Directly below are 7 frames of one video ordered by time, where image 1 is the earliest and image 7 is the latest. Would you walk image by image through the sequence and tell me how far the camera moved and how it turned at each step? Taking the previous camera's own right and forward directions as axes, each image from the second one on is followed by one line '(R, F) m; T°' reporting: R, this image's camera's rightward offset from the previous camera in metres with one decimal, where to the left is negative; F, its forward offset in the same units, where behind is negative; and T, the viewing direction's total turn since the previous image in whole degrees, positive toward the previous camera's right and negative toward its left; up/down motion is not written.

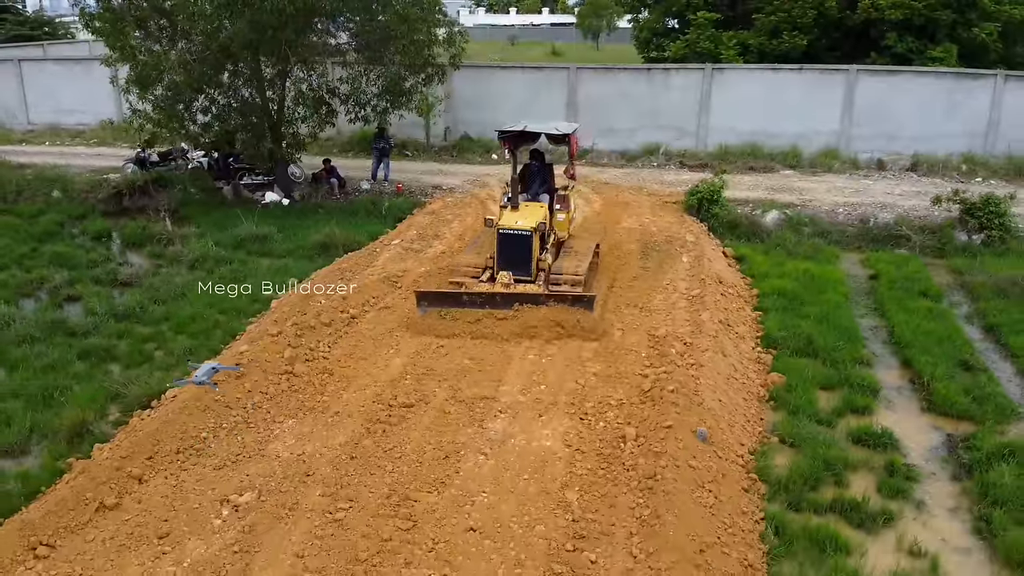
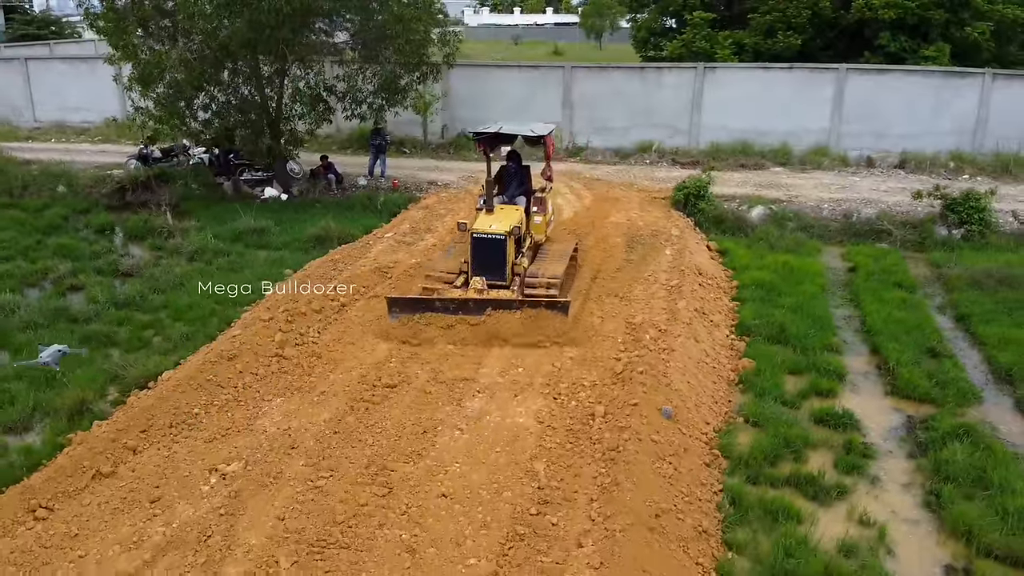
(+0.3, -0.4) m; 0°
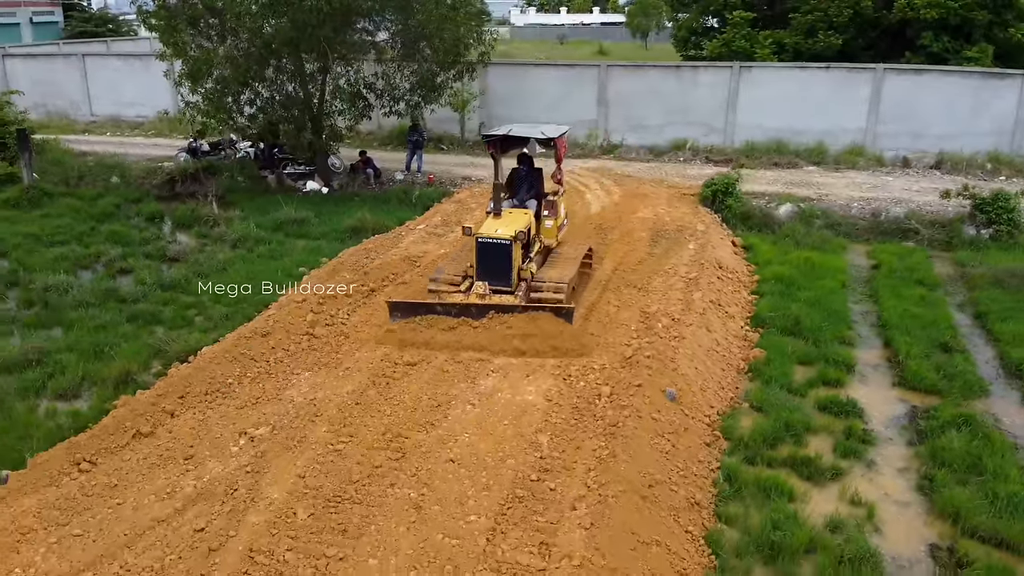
(+0.3, -0.4) m; -3°
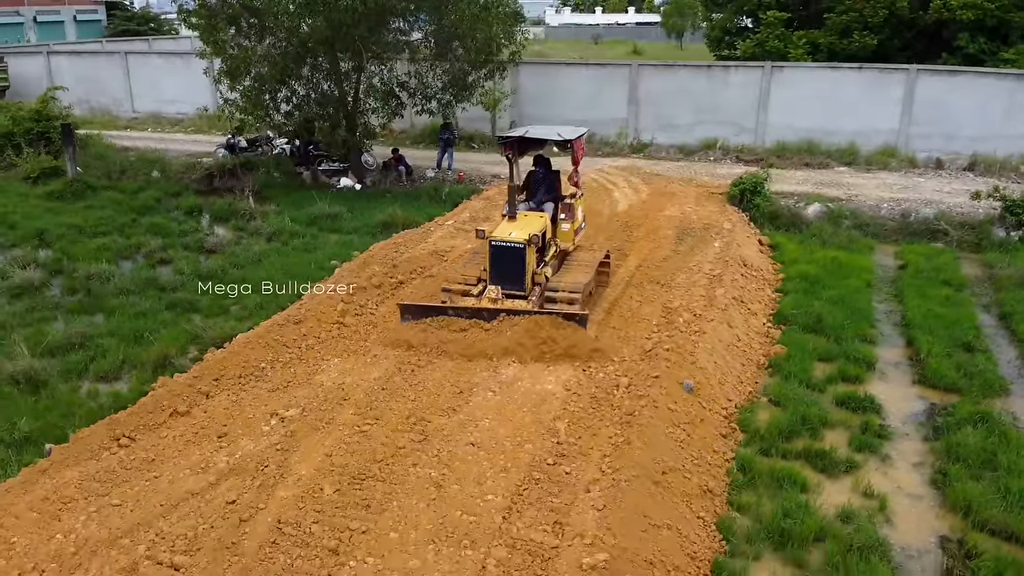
(+0.1, -0.2) m; -2°
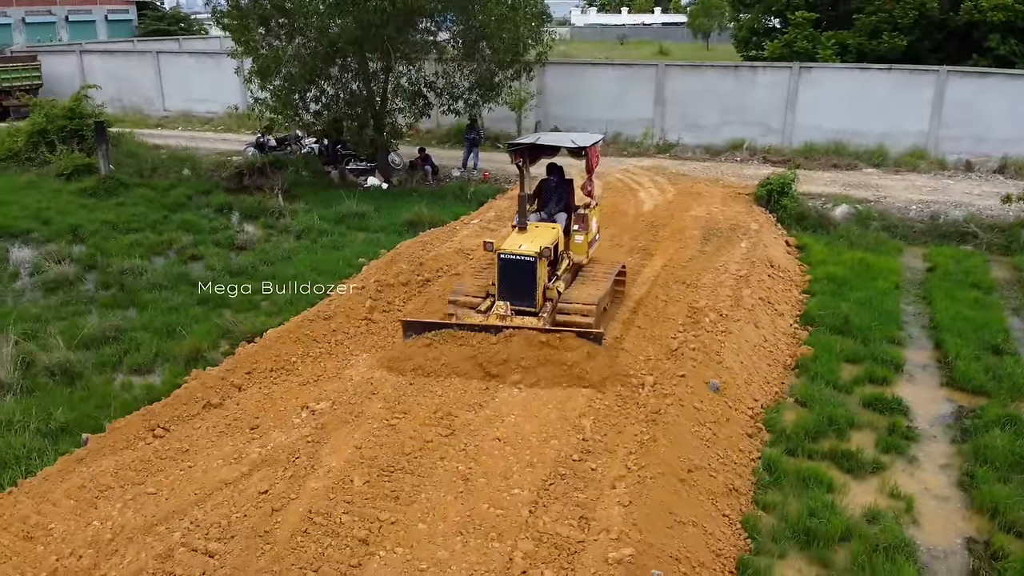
(0.0, -0.1) m; -2°
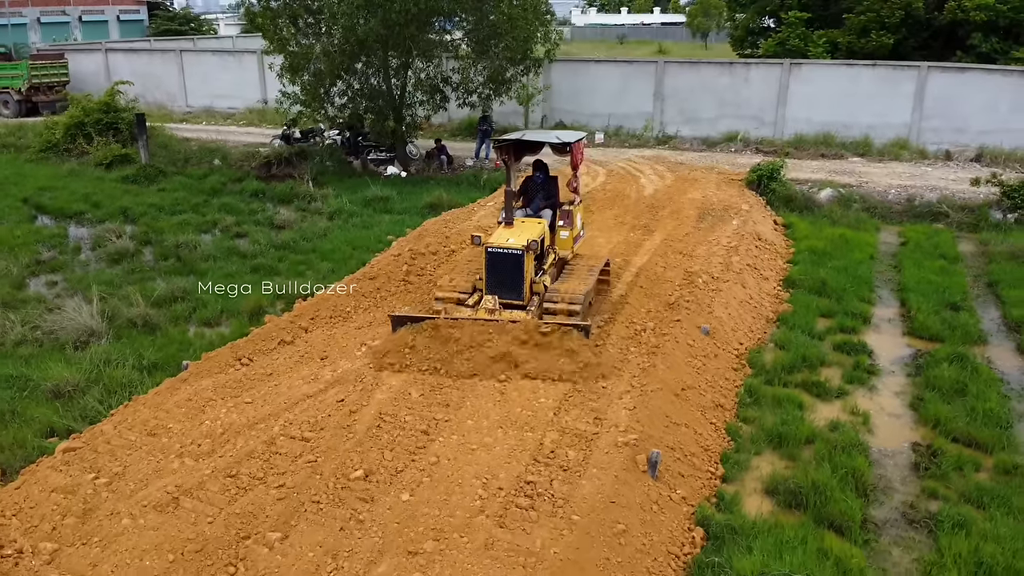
(-0.3, -1.4) m; 0°
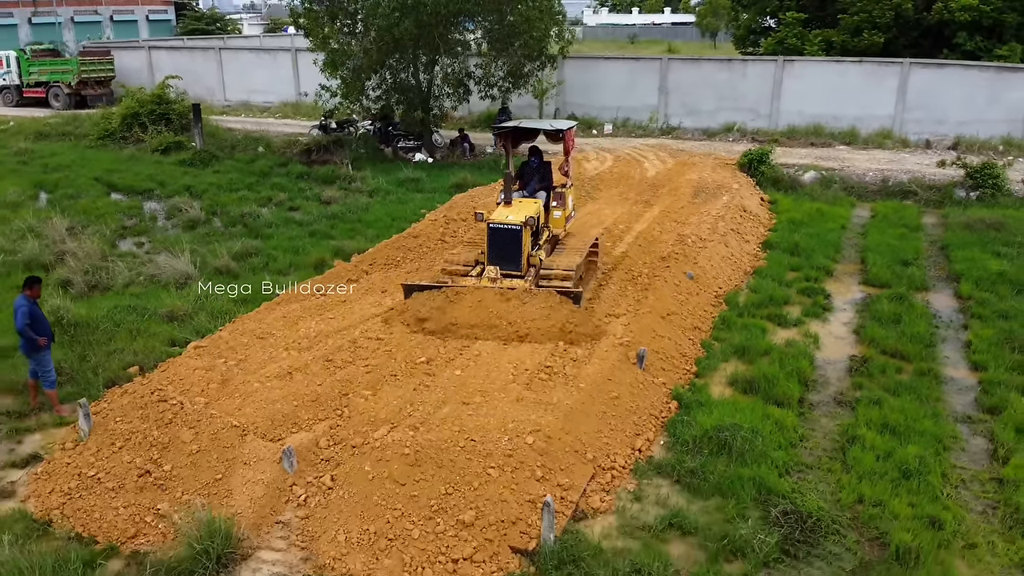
(-0.1, -2.2) m; -1°
